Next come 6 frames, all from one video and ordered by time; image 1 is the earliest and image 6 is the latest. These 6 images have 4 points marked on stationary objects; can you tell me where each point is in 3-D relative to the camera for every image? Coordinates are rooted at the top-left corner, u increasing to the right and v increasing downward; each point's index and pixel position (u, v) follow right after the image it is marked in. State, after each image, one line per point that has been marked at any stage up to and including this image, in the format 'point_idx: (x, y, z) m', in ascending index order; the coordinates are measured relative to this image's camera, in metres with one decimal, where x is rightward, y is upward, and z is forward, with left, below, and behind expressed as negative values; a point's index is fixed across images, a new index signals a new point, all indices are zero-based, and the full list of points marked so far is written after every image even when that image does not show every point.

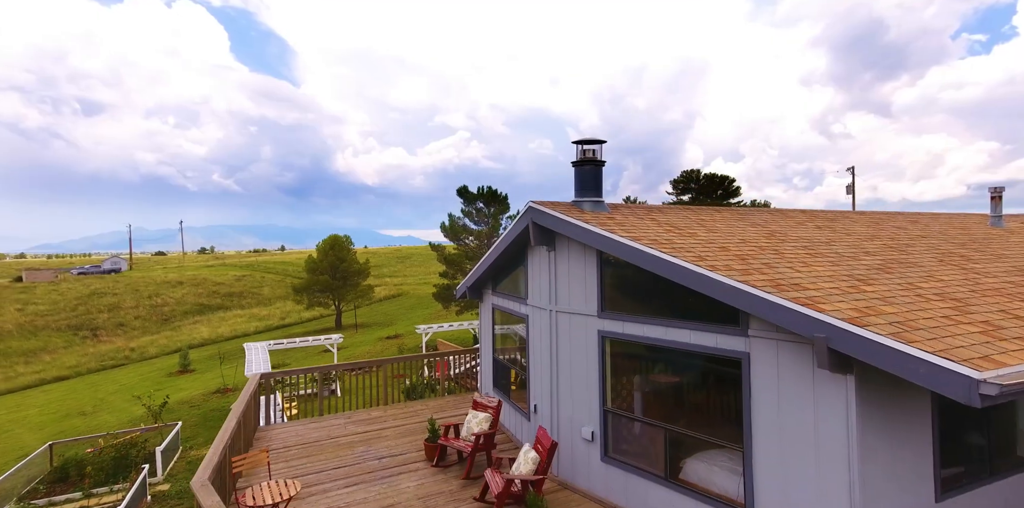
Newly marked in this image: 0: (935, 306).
0: (+3.8, -0.5, +5.7) m
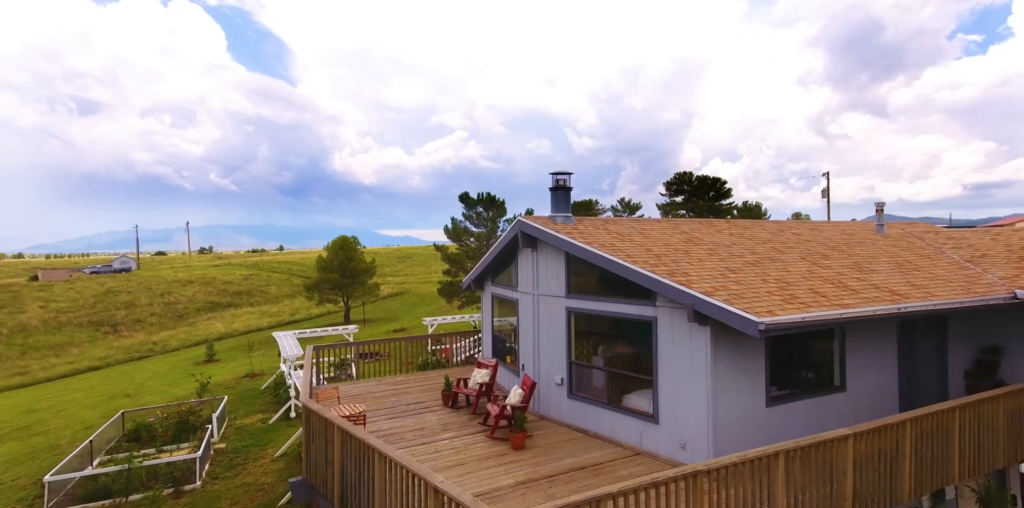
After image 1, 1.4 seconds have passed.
0: (+3.7, -0.5, +9.1) m
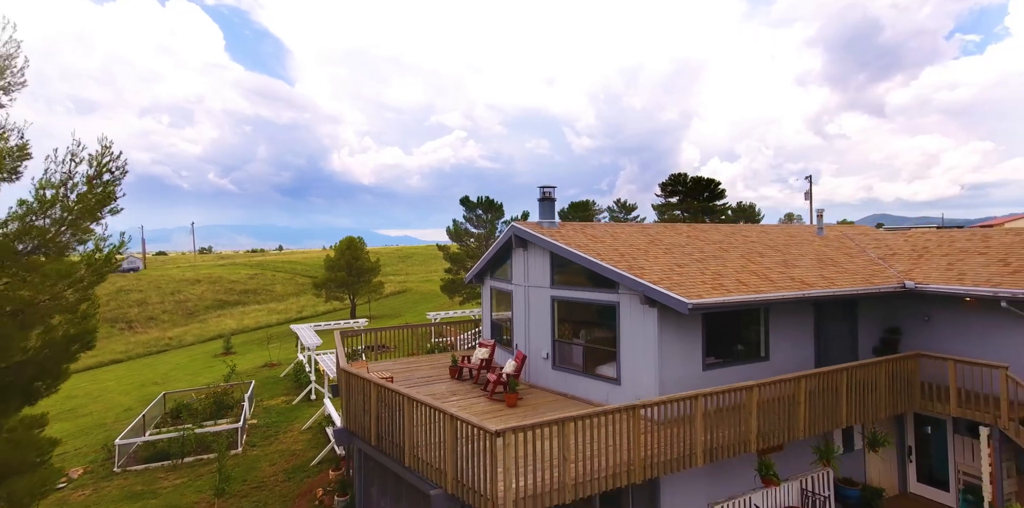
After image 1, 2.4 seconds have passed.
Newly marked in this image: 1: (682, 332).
0: (+3.5, -0.4, +11.8) m
1: (+3.1, -1.4, +11.5) m
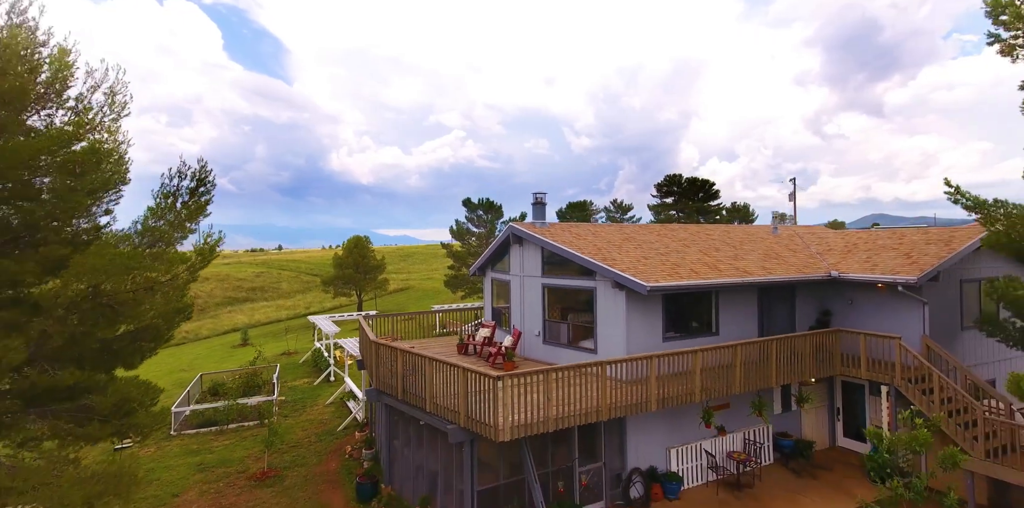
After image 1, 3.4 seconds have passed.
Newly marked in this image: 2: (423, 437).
0: (+3.5, -0.3, +14.6) m
1: (+3.0, -1.3, +14.3) m
2: (-1.9, -3.9, +13.5) m
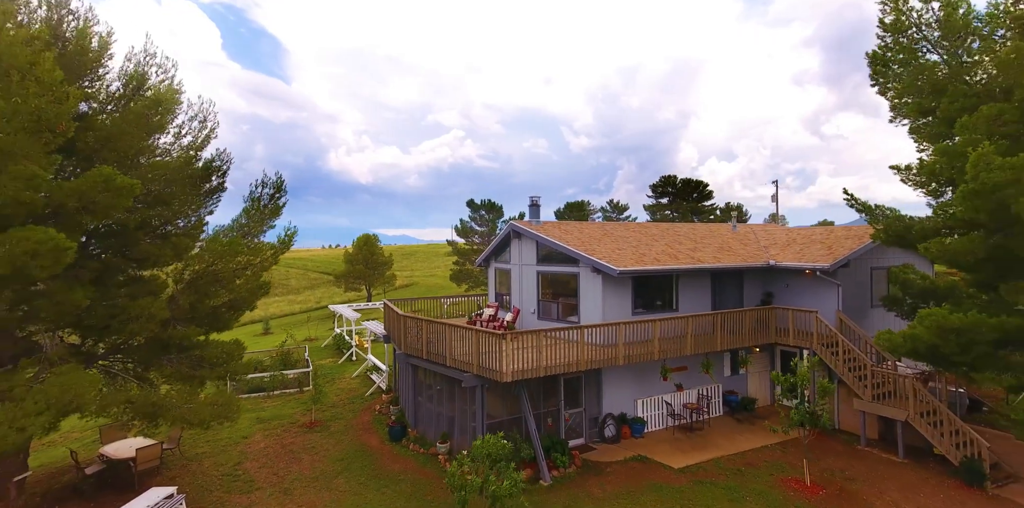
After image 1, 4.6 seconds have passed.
0: (+3.5, -0.1, +18.4) m
1: (+3.0, -1.0, +18.1) m
2: (-1.9, -3.7, +17.3) m
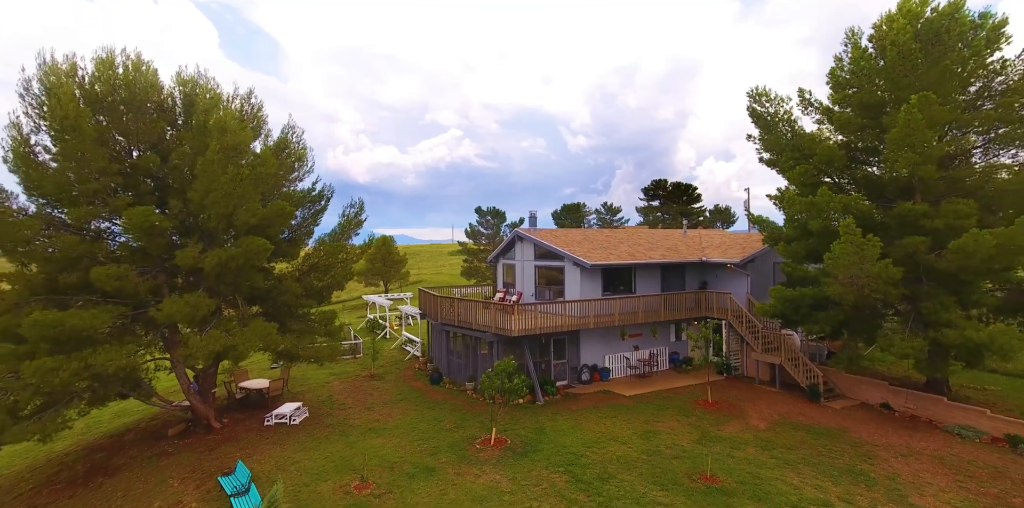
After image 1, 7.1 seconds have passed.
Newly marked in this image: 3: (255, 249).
0: (+3.7, 0.0, +25.9) m
1: (+3.2, -1.0, +25.6) m
2: (-1.7, -3.6, +24.7) m
3: (-7.0, +0.2, +17.0) m
